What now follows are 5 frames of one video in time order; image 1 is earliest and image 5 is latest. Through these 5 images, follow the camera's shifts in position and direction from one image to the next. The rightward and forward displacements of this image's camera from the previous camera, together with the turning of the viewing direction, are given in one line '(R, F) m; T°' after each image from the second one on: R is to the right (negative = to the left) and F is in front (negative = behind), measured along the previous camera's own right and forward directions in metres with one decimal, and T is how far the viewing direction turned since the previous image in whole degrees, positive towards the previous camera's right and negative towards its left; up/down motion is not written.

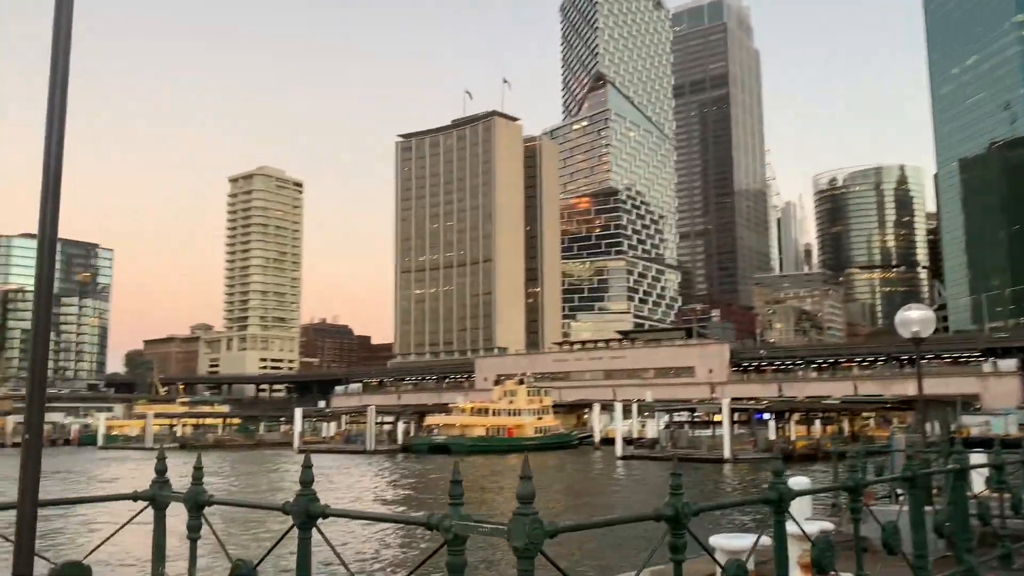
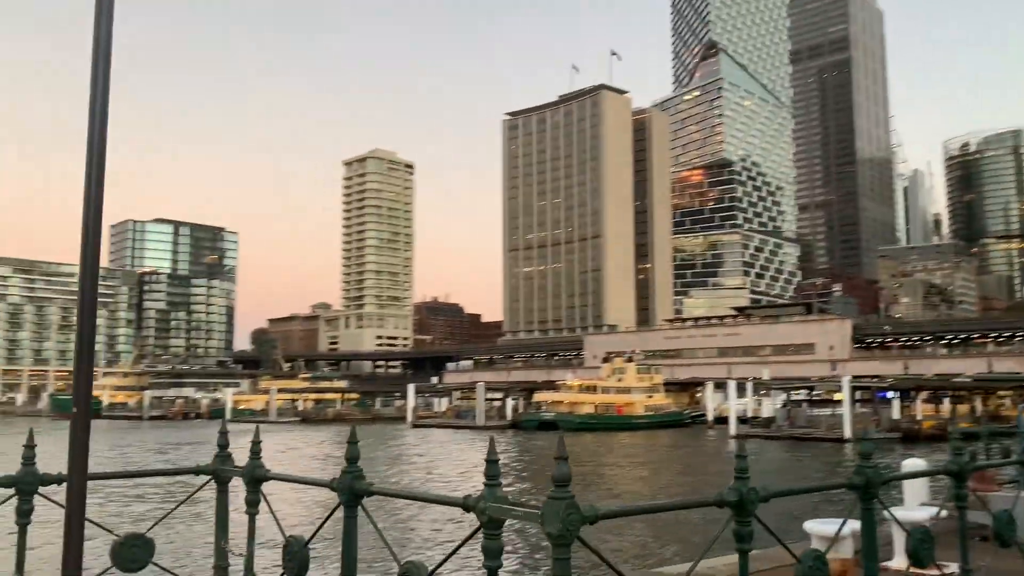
(+0.2, +0.2) m; -8°
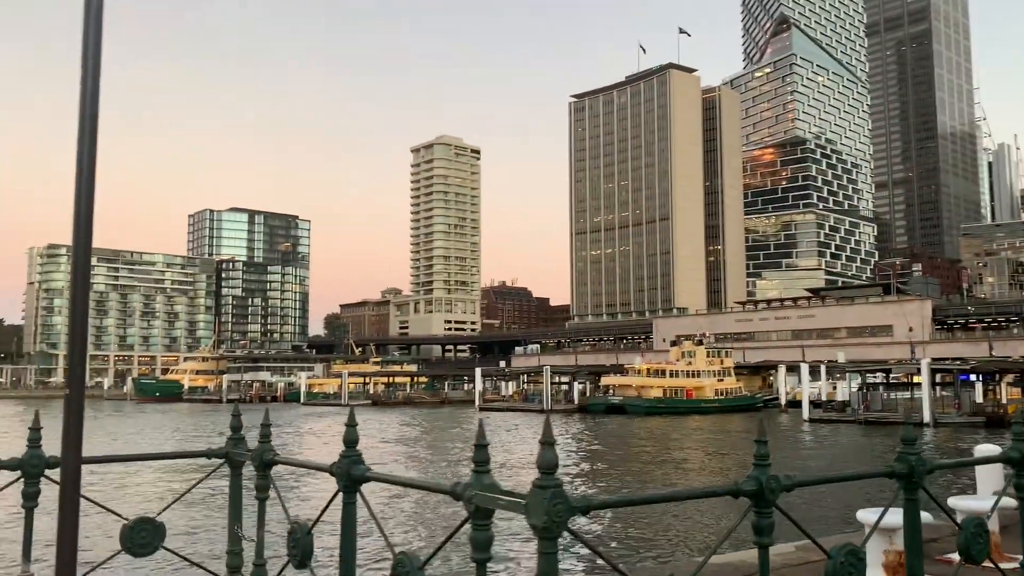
(+0.2, +0.2) m; -5°
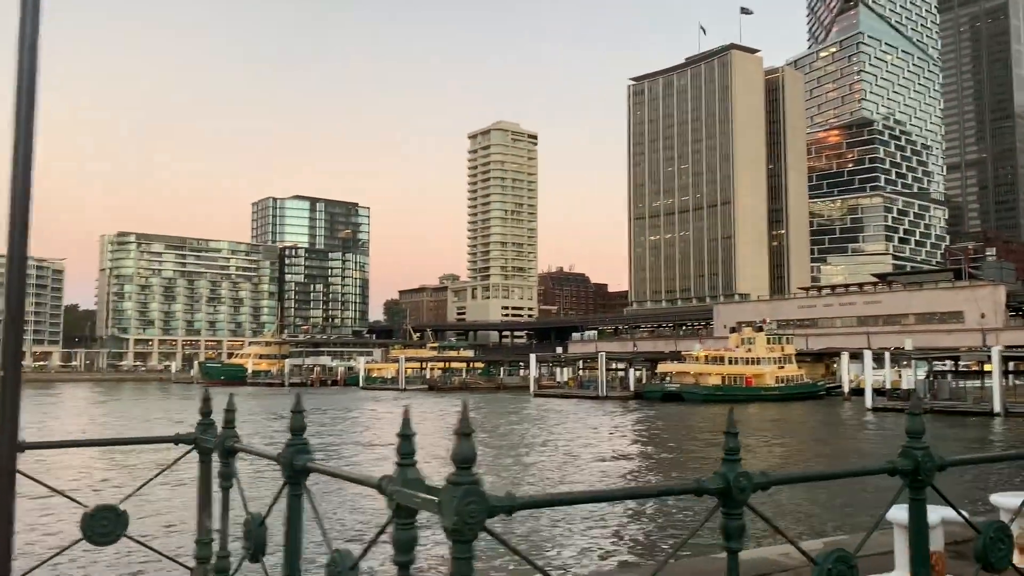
(+0.3, +0.2) m; -4°
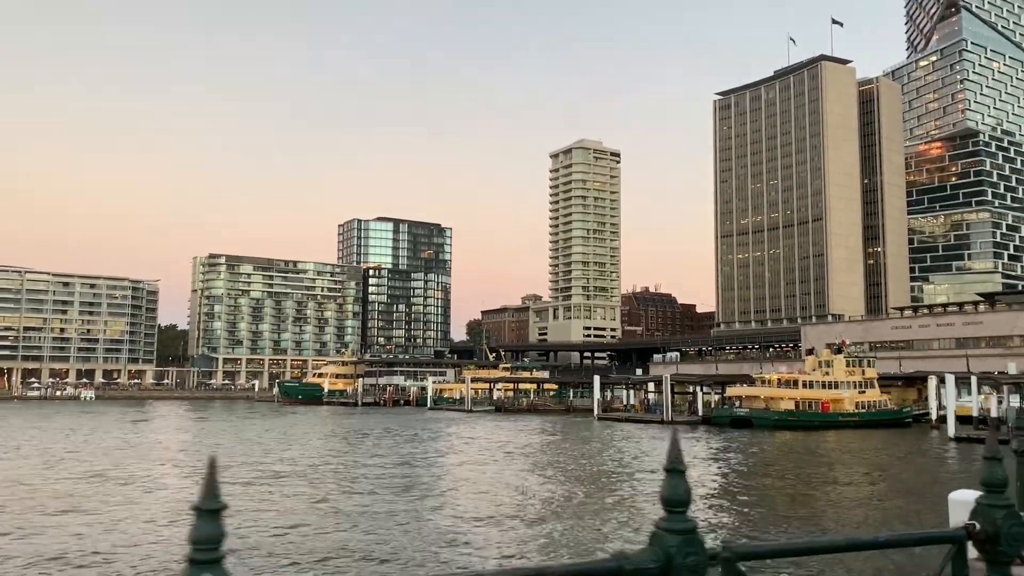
(+2.9, +1.9) m; -6°
